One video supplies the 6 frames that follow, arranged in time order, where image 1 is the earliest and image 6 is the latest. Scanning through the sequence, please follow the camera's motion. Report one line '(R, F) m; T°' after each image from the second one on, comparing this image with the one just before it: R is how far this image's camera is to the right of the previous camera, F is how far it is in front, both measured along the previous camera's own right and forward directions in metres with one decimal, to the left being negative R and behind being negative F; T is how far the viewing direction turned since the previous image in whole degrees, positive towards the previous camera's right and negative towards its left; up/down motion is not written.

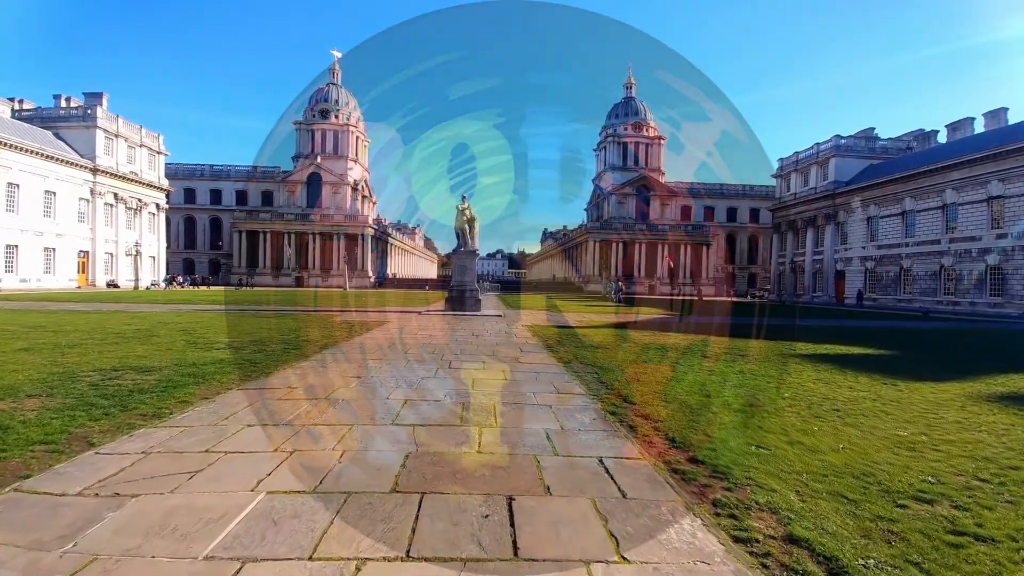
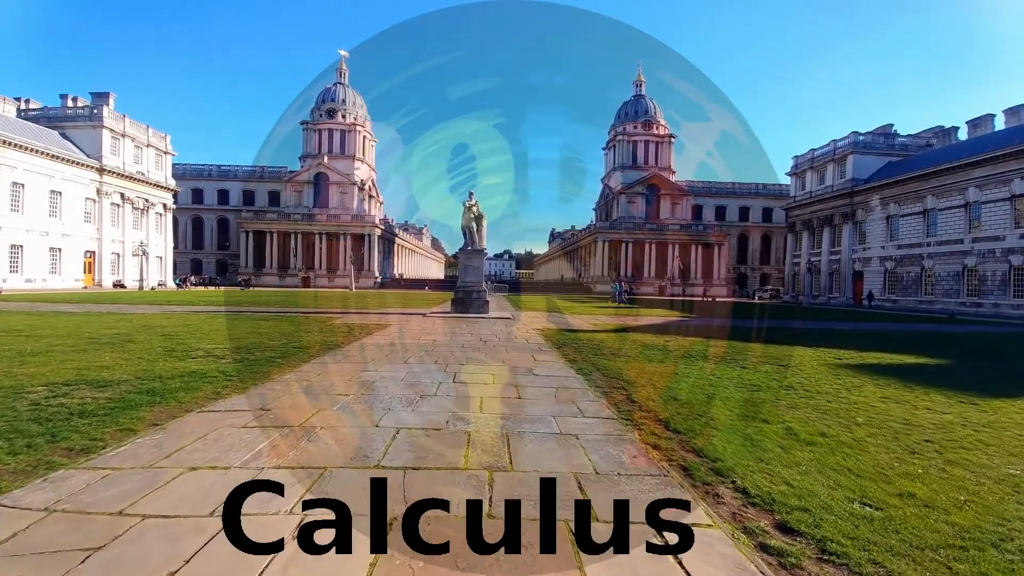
(-0.1, +1.2) m; -1°
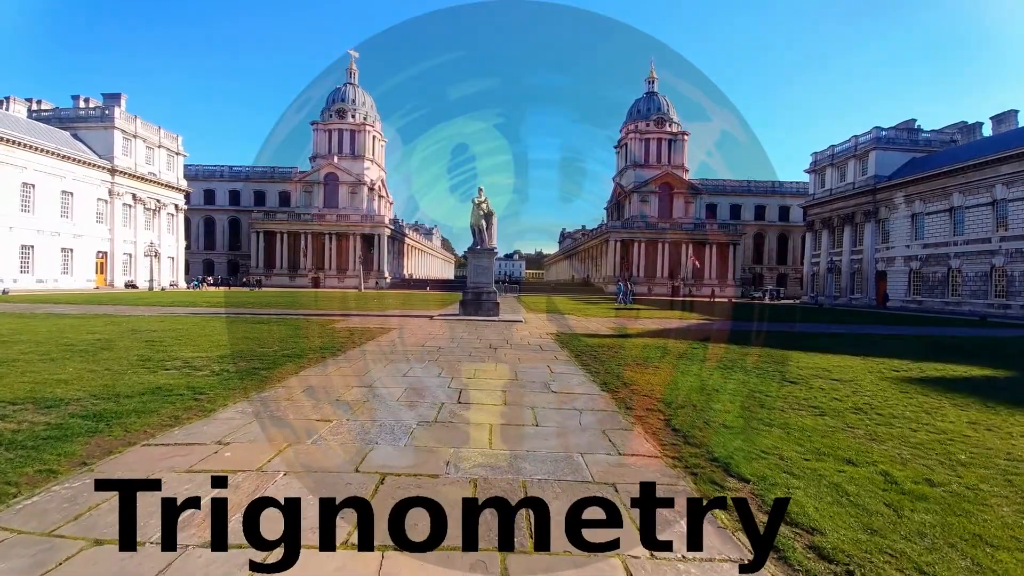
(-0.1, +1.1) m; -1°
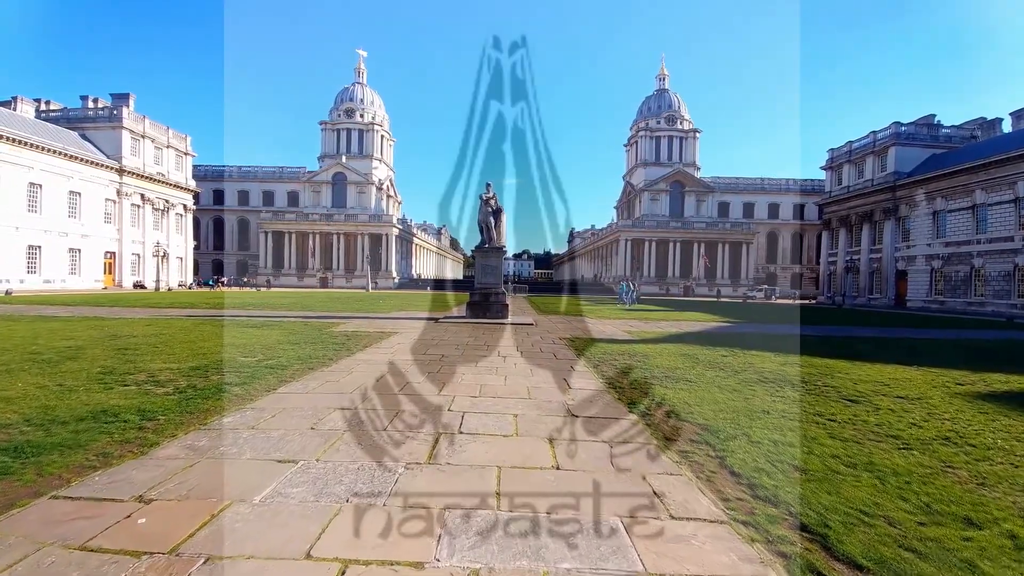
(0.0, +1.1) m; -1°
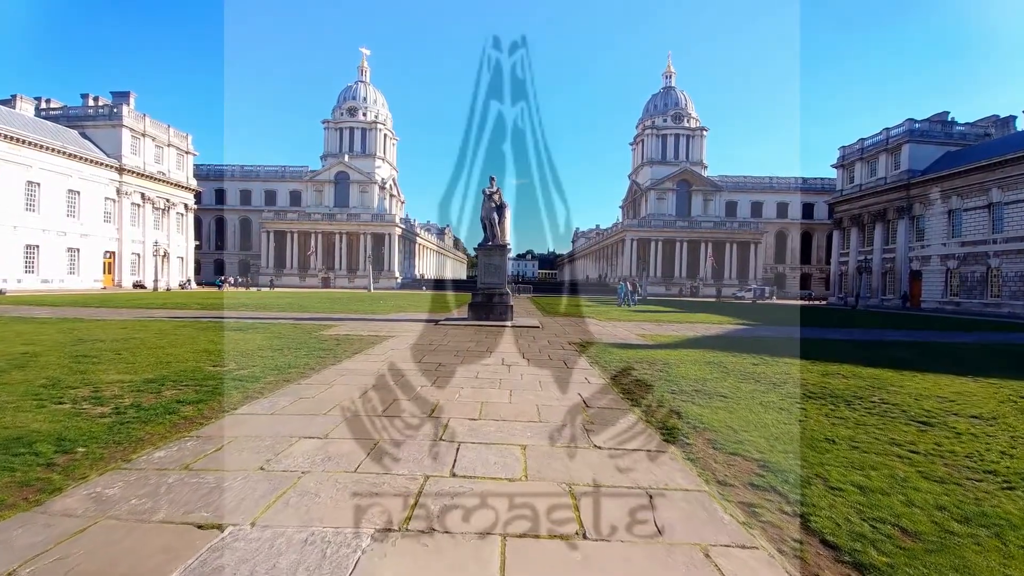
(0.0, +1.1) m; 0°
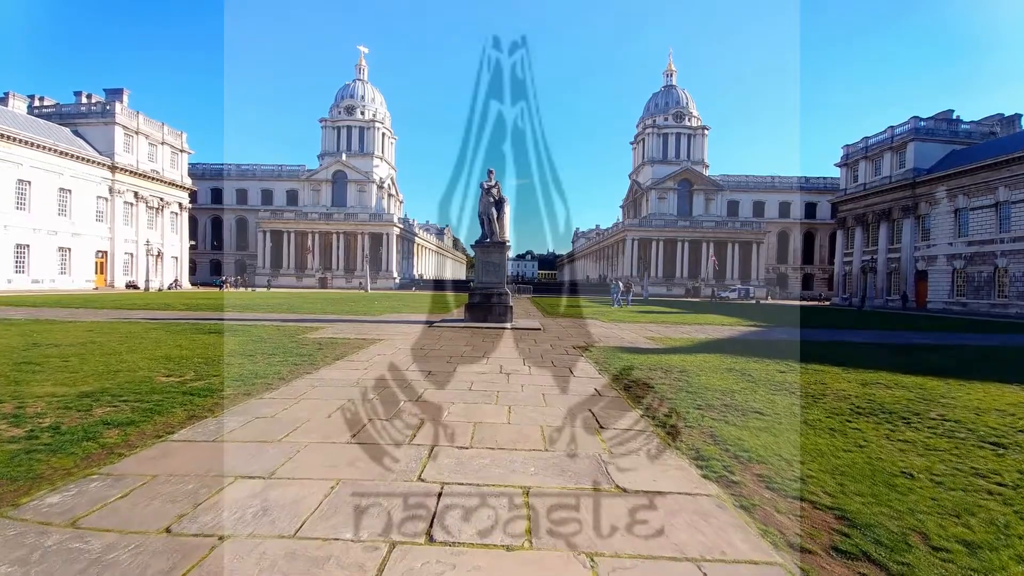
(0.0, +0.9) m; 0°
